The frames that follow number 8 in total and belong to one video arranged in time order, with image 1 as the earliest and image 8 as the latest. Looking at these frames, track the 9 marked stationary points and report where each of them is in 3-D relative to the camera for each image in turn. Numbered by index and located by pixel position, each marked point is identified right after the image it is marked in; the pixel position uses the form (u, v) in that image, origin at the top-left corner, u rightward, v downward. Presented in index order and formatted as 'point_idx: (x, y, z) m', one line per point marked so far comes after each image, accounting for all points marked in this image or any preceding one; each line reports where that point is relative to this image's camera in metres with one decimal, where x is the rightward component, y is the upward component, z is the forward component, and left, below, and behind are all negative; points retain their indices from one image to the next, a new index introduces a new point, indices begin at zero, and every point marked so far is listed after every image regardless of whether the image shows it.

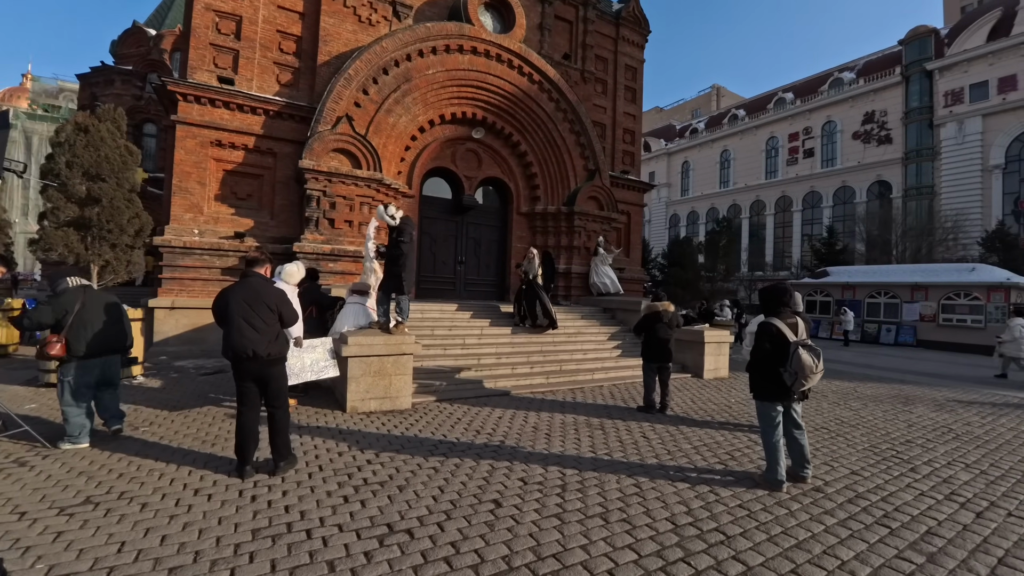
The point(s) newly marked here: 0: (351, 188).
0: (-3.6, +2.3, +10.5) m
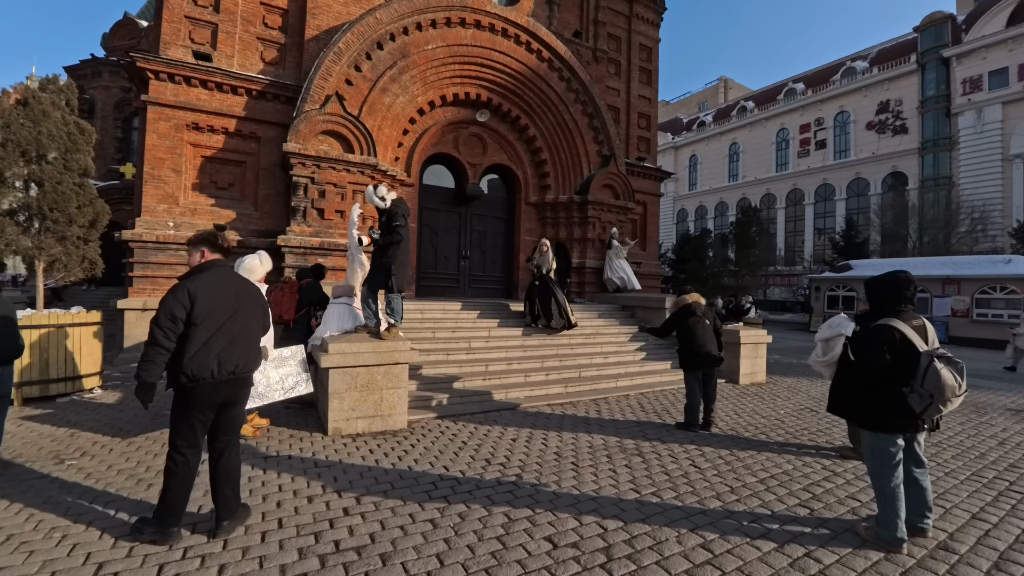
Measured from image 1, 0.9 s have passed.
0: (-3.4, +2.3, +9.4) m
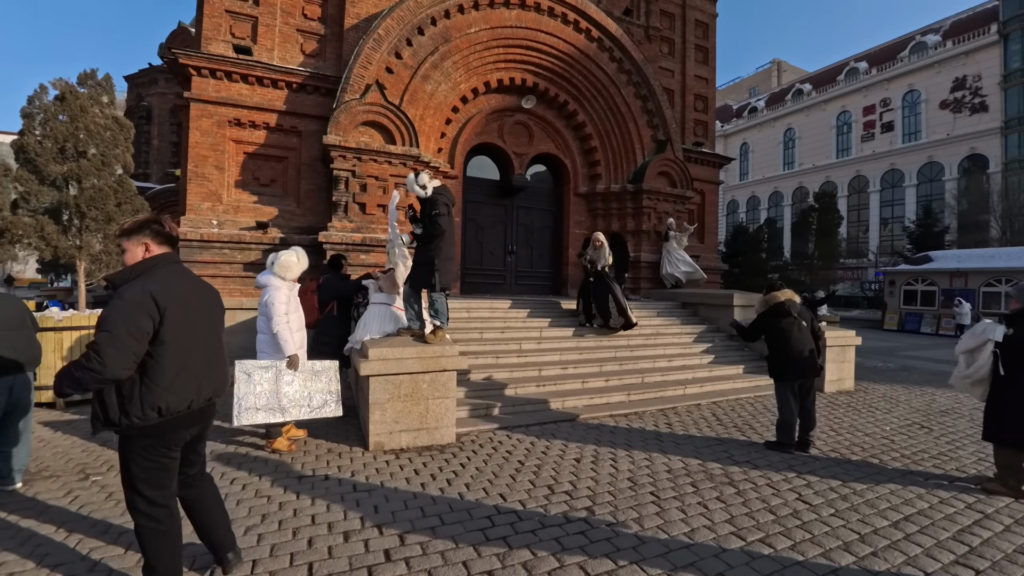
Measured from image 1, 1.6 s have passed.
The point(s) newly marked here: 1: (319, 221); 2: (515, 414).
0: (-2.5, +2.3, +9.0) m
1: (-4.0, +1.4, +9.7) m
2: (0.0, -1.5, +5.7) m
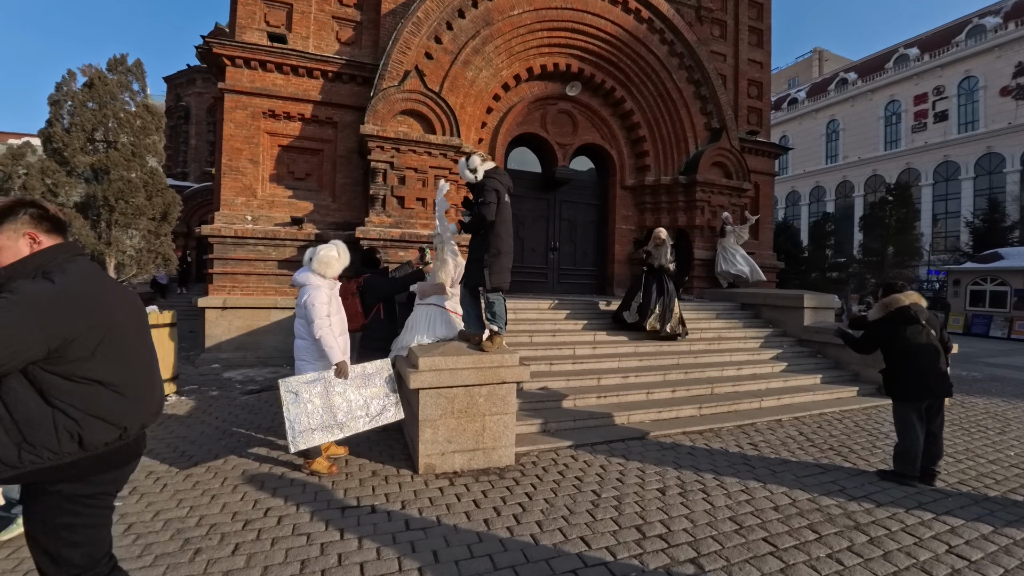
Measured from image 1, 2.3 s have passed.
0: (-1.6, +2.4, +8.5) m
1: (-3.1, +1.4, +9.2) m
2: (+0.7, -1.5, +5.1) m
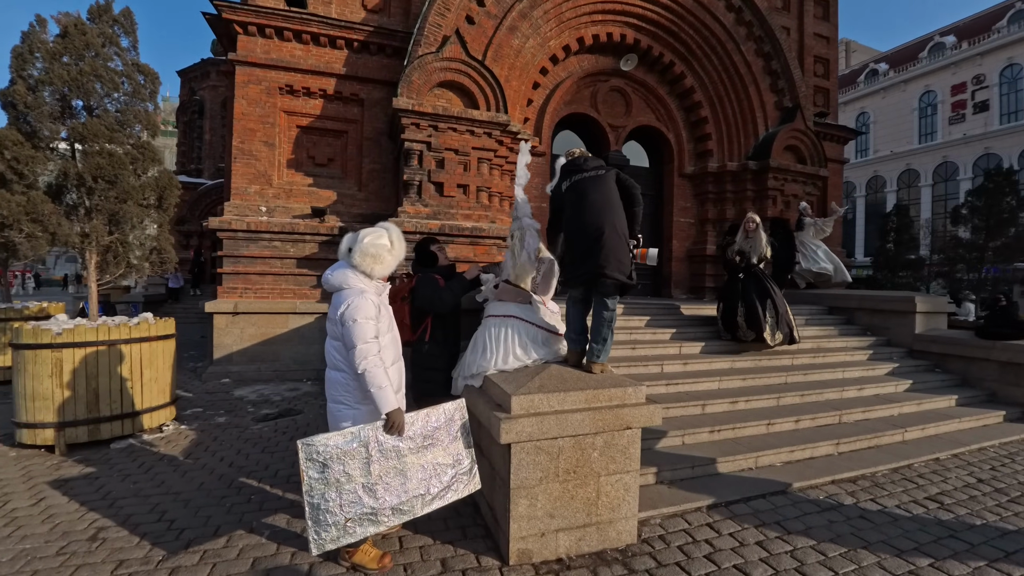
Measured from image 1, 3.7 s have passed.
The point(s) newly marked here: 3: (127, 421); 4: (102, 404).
0: (-0.7, +2.3, +7.2) m
1: (-2.2, +1.4, +8.1) m
2: (+1.5, -1.6, +3.8) m
3: (-3.6, -1.3, +4.4) m
4: (-3.7, -1.1, +4.3) m
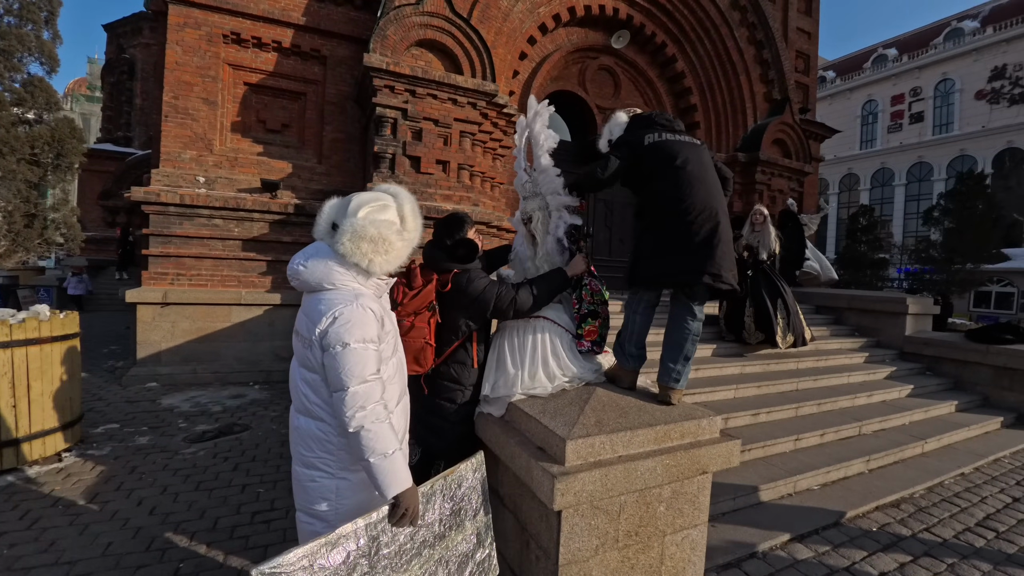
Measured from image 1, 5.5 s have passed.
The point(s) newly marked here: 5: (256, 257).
0: (-0.9, +2.5, +6.3) m
1: (-2.5, +1.6, +7.0) m
2: (+1.6, -1.6, +3.2) m
3: (-3.6, -1.1, +3.3) m
4: (-3.7, -0.9, +3.2) m
5: (-3.4, +0.4, +6.2) m
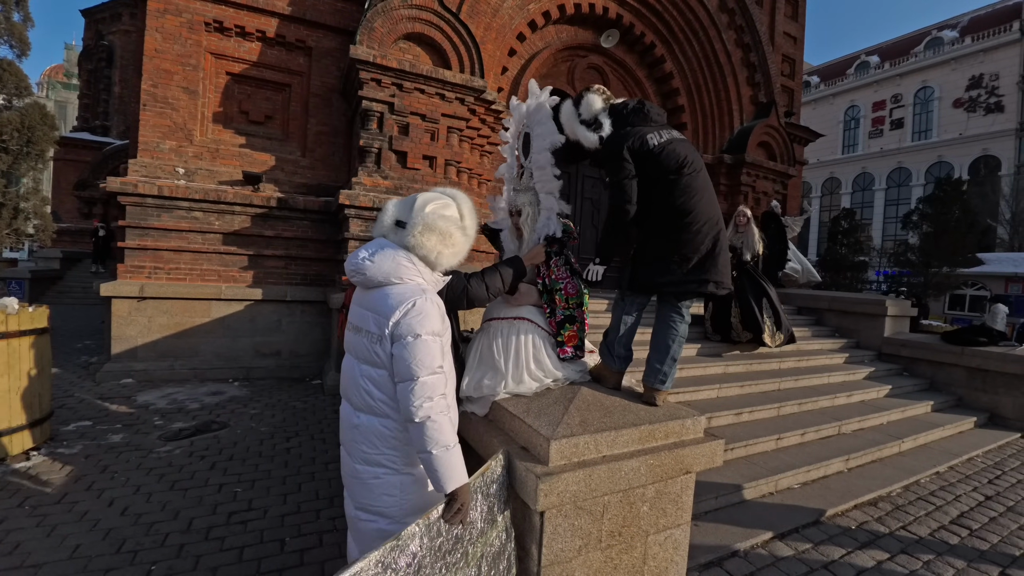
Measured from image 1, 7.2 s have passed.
0: (-1.1, +2.5, +6.3) m
1: (-2.6, +1.6, +6.9) m
2: (+1.5, -1.6, +3.2) m
3: (-3.7, -1.1, +3.2) m
4: (-3.8, -0.9, +3.0) m
5: (-3.6, +0.5, +6.1) m
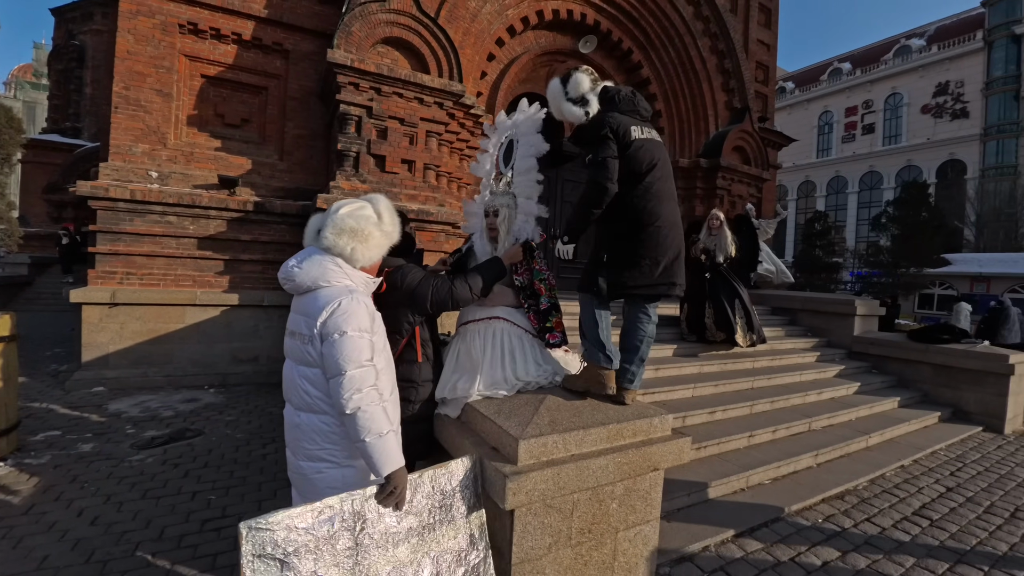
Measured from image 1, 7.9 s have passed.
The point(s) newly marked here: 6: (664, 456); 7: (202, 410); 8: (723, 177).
0: (-1.4, +2.4, +6.3) m
1: (-2.9, +1.6, +6.9) m
2: (+1.3, -1.6, +3.3) m
3: (-3.9, -1.1, +3.1) m
4: (-3.9, -0.9, +2.9) m
5: (-3.8, +0.4, +6.0) m
6: (+0.7, -0.8, +2.2) m
7: (-3.2, -1.3, +4.9) m
8: (+4.3, +2.3, +9.6) m
